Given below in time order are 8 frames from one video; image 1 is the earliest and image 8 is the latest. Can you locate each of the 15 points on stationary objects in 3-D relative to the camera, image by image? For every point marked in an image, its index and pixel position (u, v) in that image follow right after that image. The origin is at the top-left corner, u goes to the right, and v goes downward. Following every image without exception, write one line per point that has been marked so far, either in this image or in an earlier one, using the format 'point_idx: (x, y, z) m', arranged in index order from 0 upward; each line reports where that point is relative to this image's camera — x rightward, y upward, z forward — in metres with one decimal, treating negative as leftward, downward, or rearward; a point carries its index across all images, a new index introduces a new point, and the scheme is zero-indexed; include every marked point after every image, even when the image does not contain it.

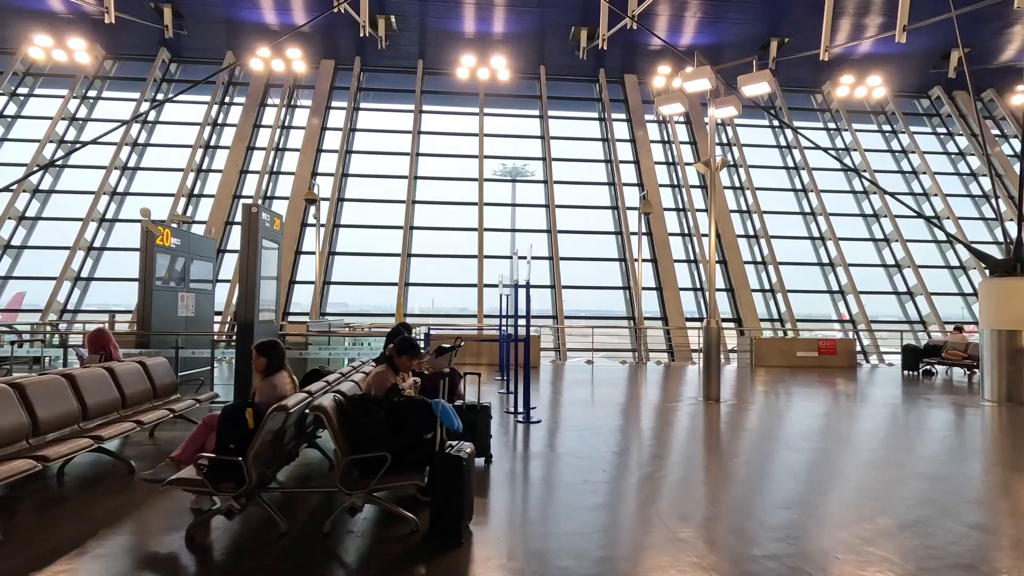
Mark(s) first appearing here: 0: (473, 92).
0: (-1.2, +6.2, +18.3) m
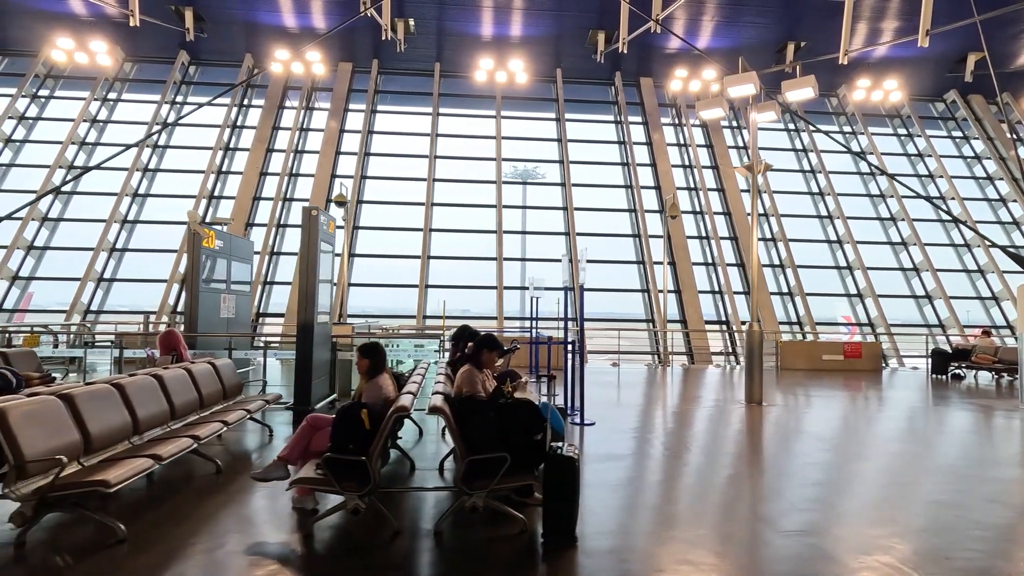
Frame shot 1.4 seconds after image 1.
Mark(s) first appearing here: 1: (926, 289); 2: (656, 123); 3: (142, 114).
0: (-0.7, +6.2, +18.4) m
1: (+11.1, 0.0, +15.5) m
2: (+4.4, +5.0, +17.5) m
3: (-10.6, +5.0, +16.5) m
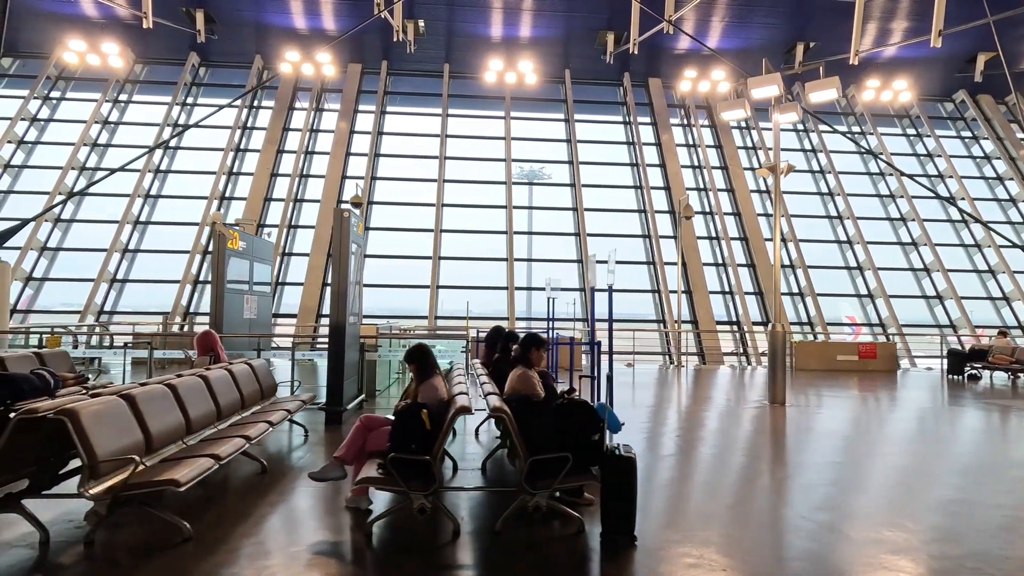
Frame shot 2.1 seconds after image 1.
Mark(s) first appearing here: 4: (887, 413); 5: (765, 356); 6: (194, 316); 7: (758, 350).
0: (-0.4, +6.2, +18.4) m
1: (+11.4, 0.0, +15.5) m
2: (+4.7, +5.0, +17.5) m
3: (-10.3, +5.0, +16.6) m
4: (+5.7, -1.9, +8.9) m
5: (+6.2, -1.6, +14.0) m
6: (-7.6, -0.7, +13.8) m
7: (+6.1, -1.5, +14.2) m
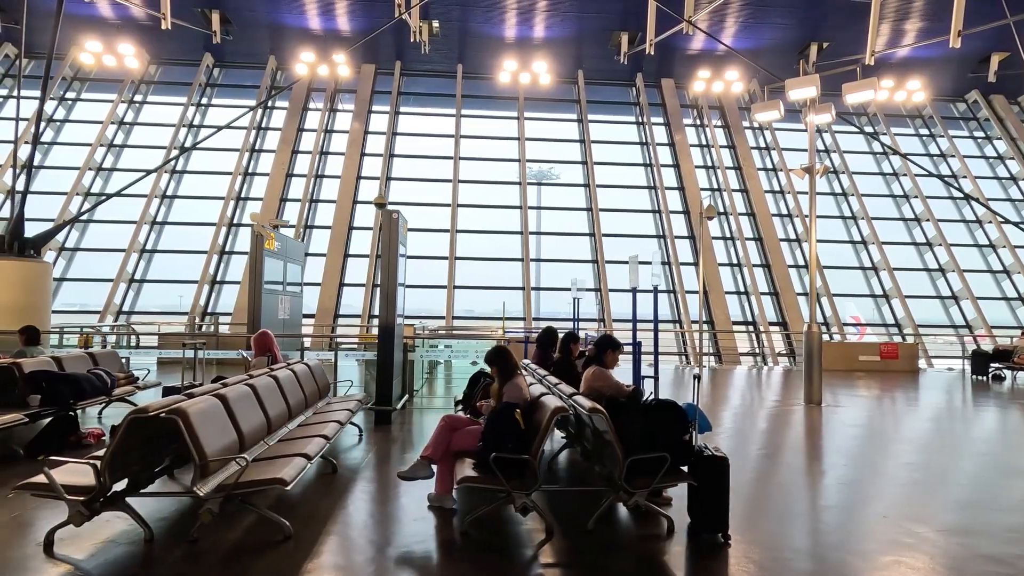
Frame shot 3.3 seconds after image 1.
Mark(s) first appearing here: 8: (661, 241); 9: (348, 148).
0: (0.0, +6.2, +18.5) m
1: (+11.8, 0.0, +15.5) m
2: (+5.1, +5.0, +17.5) m
3: (-9.9, +5.0, +16.6) m
4: (+6.1, -1.9, +8.9) m
5: (+6.6, -1.6, +14.0) m
6: (-7.2, -0.7, +13.9) m
7: (+6.5, -1.5, +14.2) m
8: (+4.0, +1.3, +15.6) m
9: (-4.6, +3.9, +16.1) m
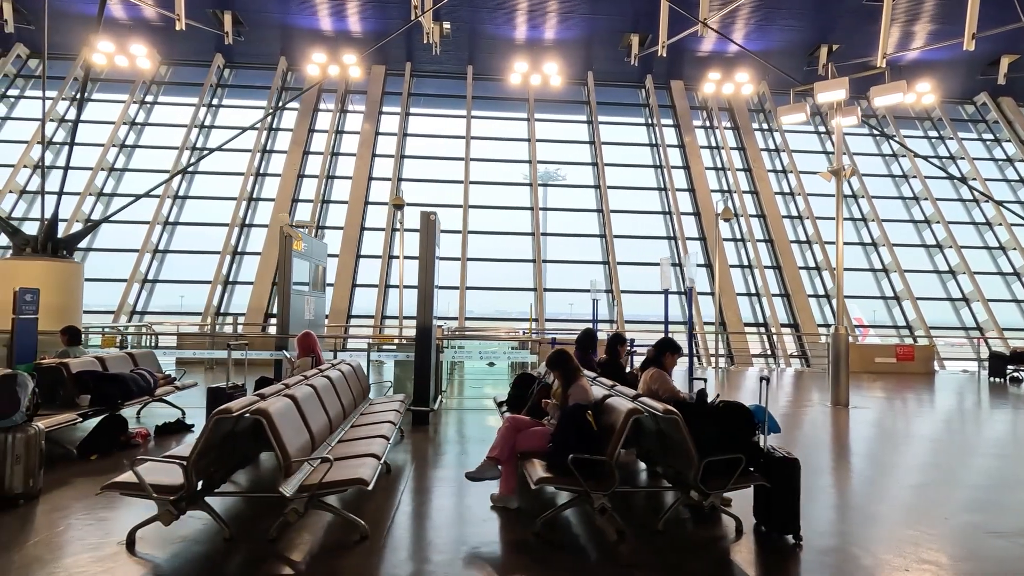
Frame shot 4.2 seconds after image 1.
0: (+0.3, +6.1, +18.5) m
1: (+12.1, -0.1, +15.5) m
2: (+5.4, +5.0, +17.6) m
3: (-9.6, +5.0, +16.6) m
4: (+6.4, -2.0, +8.9) m
5: (+6.8, -1.7, +14.0) m
6: (-6.9, -0.7, +13.9) m
7: (+6.8, -1.6, +14.2) m
8: (+4.3, +1.2, +15.6) m
9: (-4.3, +3.9, +16.1) m
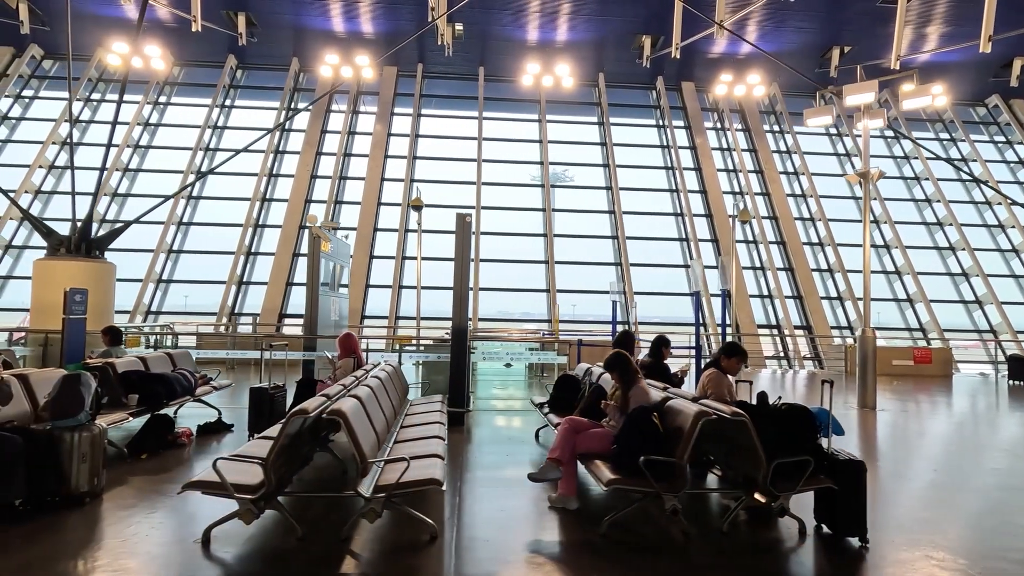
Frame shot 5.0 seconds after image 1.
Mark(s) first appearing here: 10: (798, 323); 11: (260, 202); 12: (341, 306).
0: (+0.7, +6.1, +18.5) m
1: (+12.5, -0.2, +15.4) m
2: (+5.7, +4.9, +17.6) m
3: (-9.3, +5.0, +16.7) m
4: (+6.7, -2.0, +8.9) m
5: (+7.2, -1.7, +14.0) m
6: (-6.6, -0.7, +13.9) m
7: (+7.1, -1.6, +14.2) m
8: (+4.7, +1.2, +15.6) m
9: (-3.9, +3.9, +16.2) m
10: (+7.4, -0.9, +14.8) m
11: (-6.7, +2.3, +15.3) m
12: (-2.2, -0.2, +7.5) m
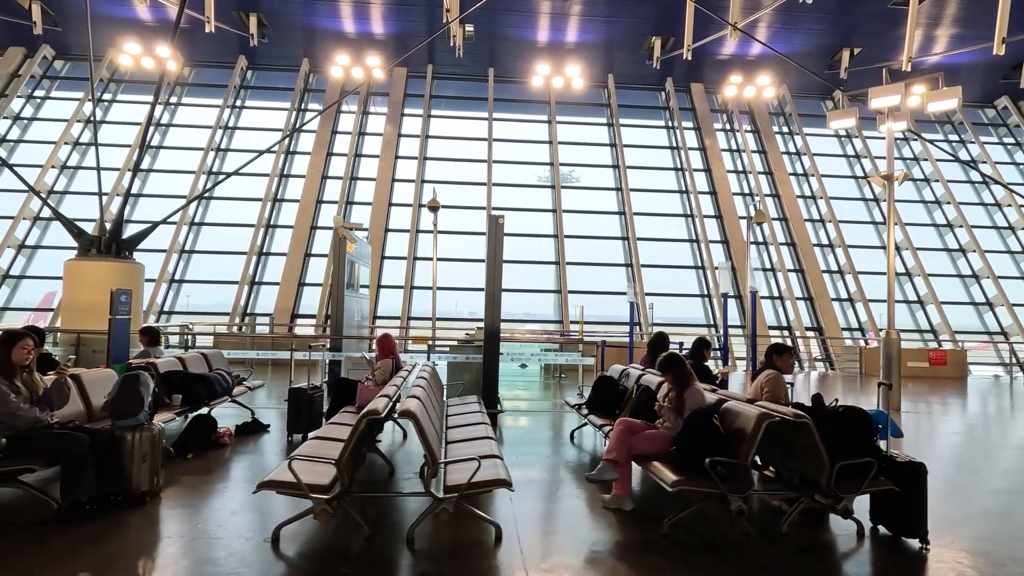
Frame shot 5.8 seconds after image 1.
0: (+1.0, +6.1, +18.6) m
1: (+12.7, -0.2, +15.4) m
2: (+6.0, +4.9, +17.6) m
3: (-9.0, +5.0, +16.8) m
4: (+6.9, -2.0, +8.9) m
5: (+7.4, -1.8, +14.0) m
6: (-6.3, -0.7, +14.0) m
7: (+7.4, -1.7, +14.2) m
8: (+5.0, +1.2, +15.6) m
9: (-3.6, +3.9, +16.2) m
10: (+7.6, -0.9, +14.8) m
11: (-6.4, +2.3, +15.4) m
12: (-2.0, -0.3, +7.6) m
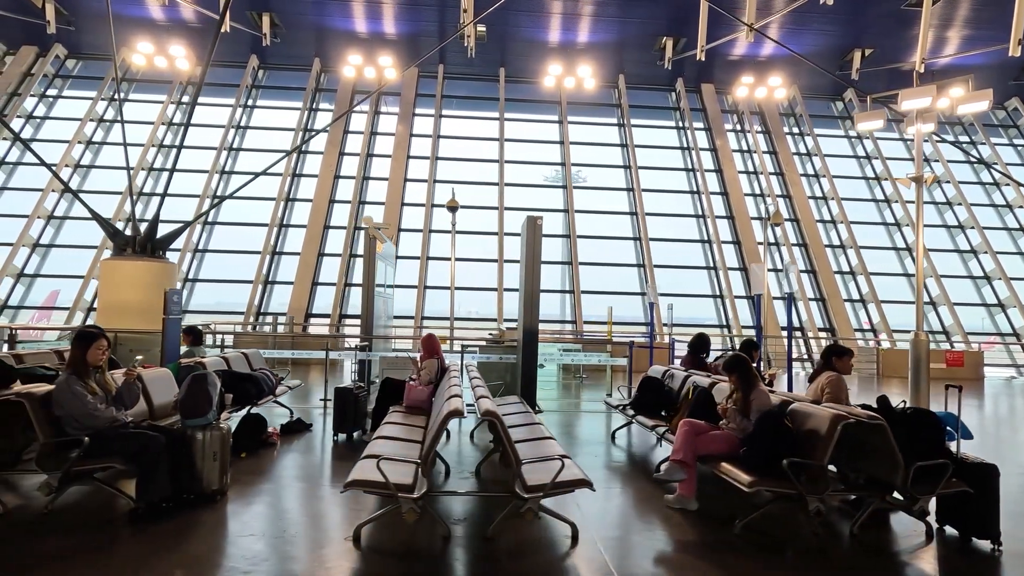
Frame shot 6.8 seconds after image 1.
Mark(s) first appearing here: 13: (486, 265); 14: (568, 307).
0: (+1.3, +6.1, +18.6) m
1: (+13.1, -0.2, +15.4) m
2: (+6.4, +4.9, +17.6) m
3: (-8.6, +5.0, +16.8) m
4: (+7.2, -2.1, +8.9) m
5: (+7.8, -1.8, +14.0) m
6: (-6.0, -0.7, +14.0) m
7: (+7.7, -1.7, +14.2) m
8: (+5.3, +1.2, +15.7) m
9: (-3.3, +3.9, +16.2) m
10: (+8.0, -1.0, +14.8) m
11: (-6.1, +2.3, +15.4) m
12: (-1.7, -0.3, +7.6) m
13: (-0.7, +0.6, +15.1) m
14: (+1.4, -0.5, +14.8) m
